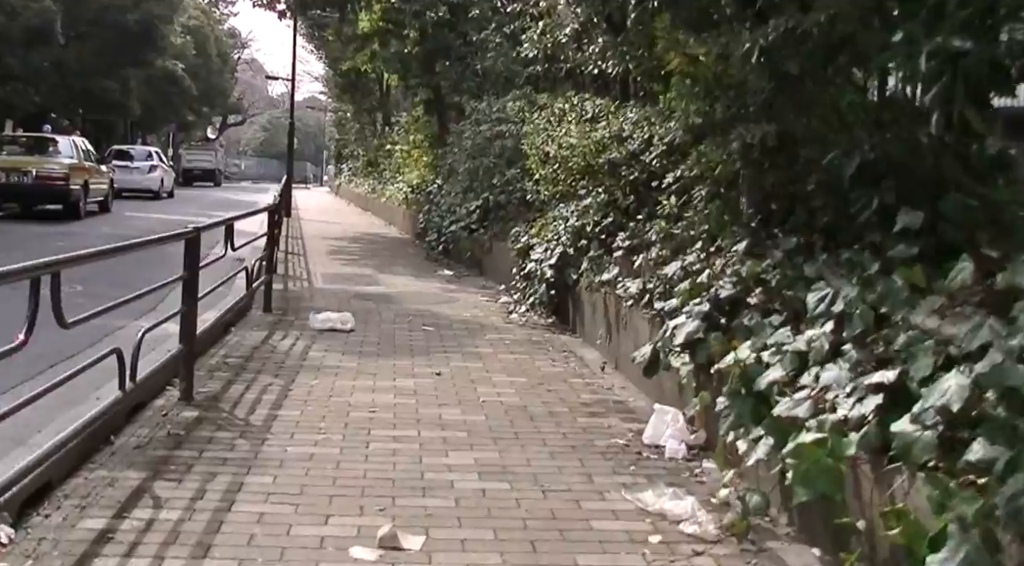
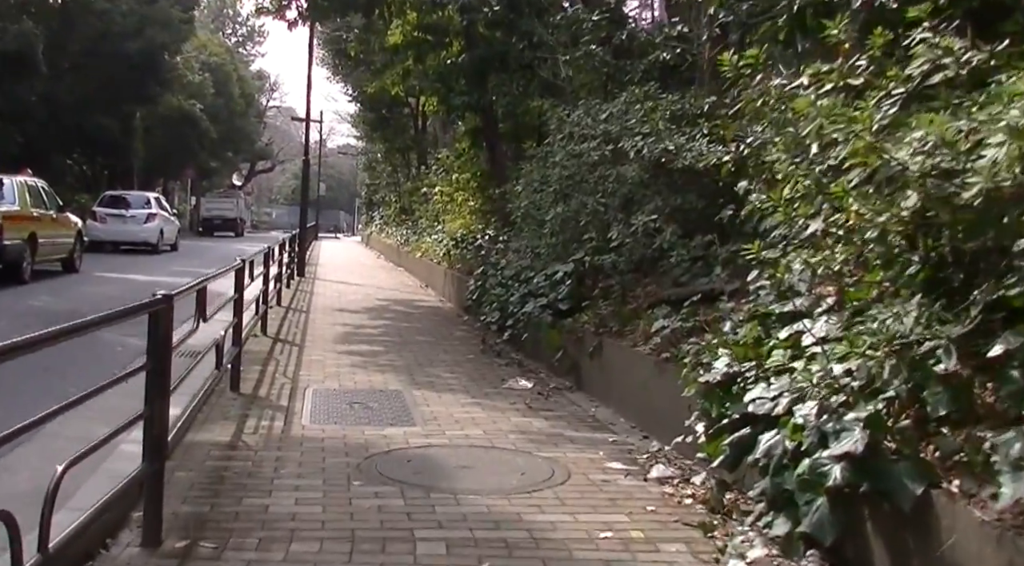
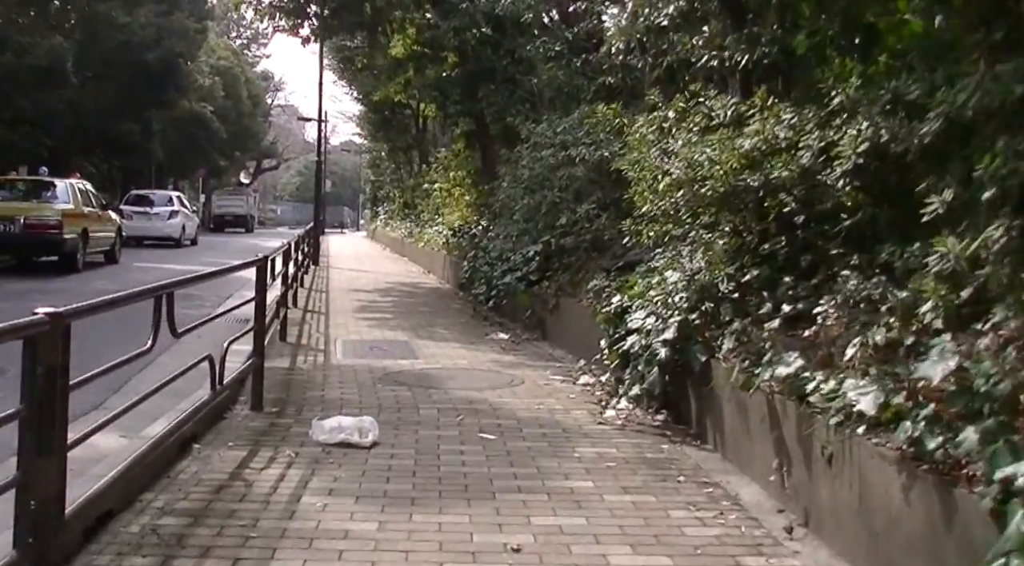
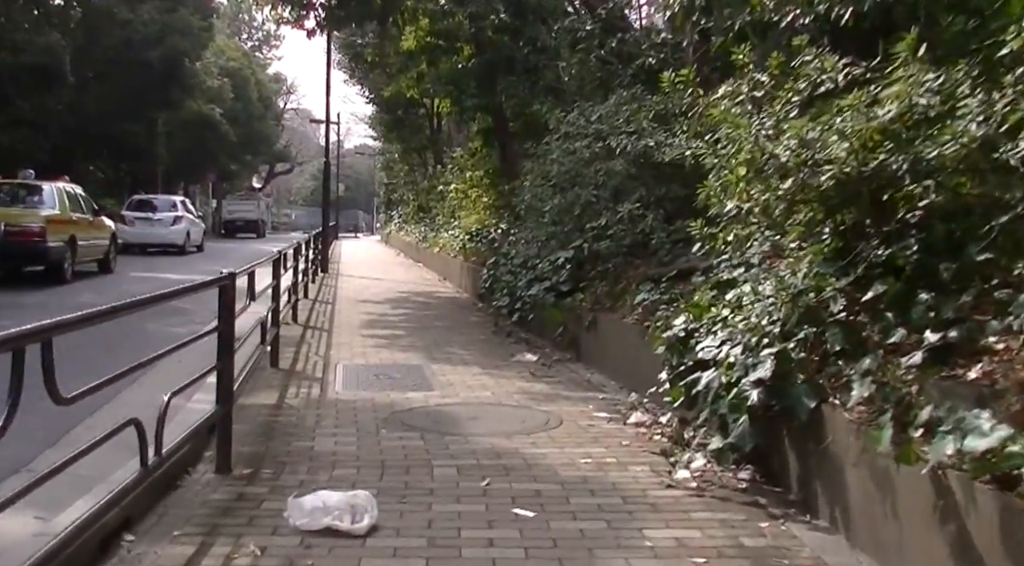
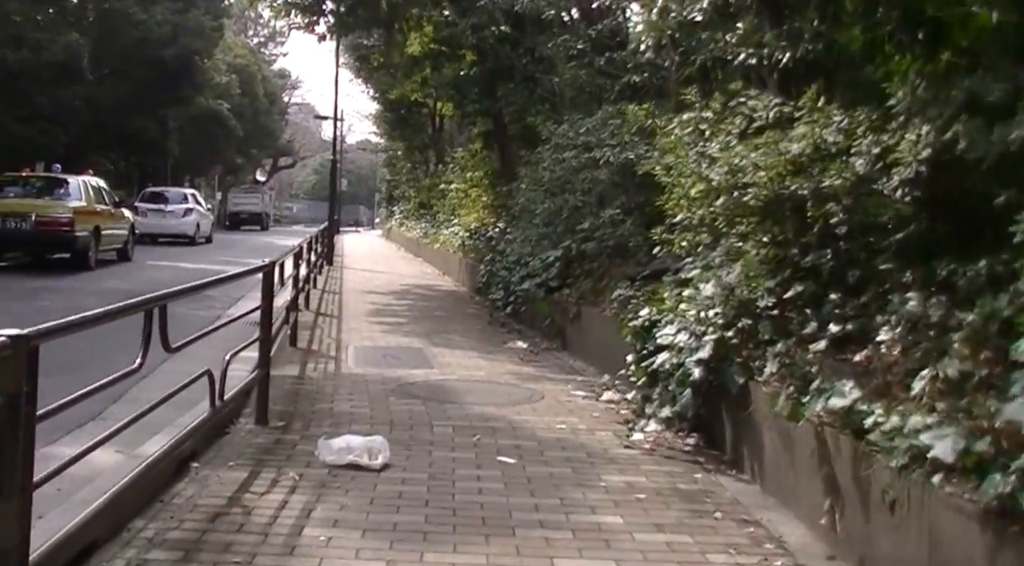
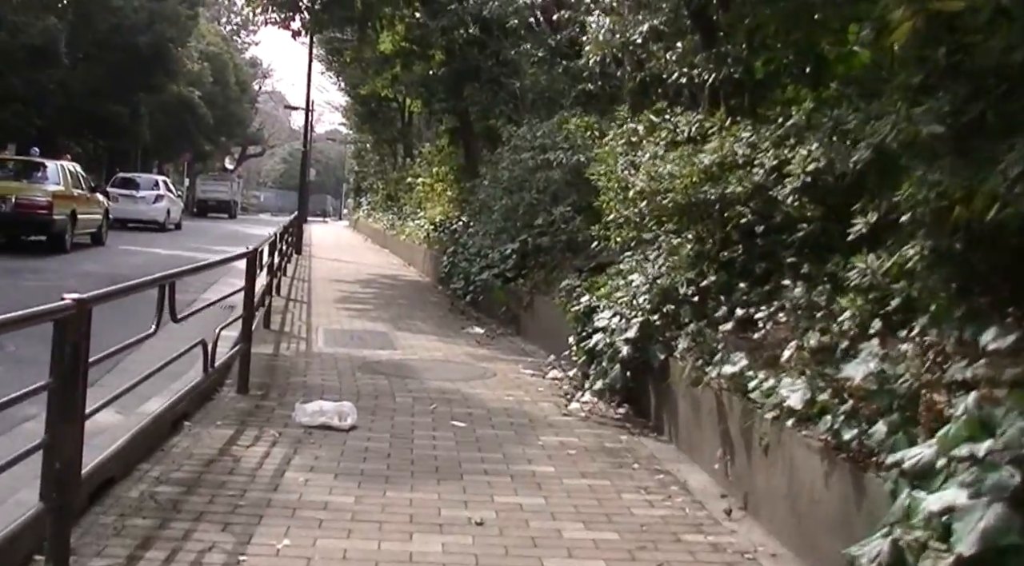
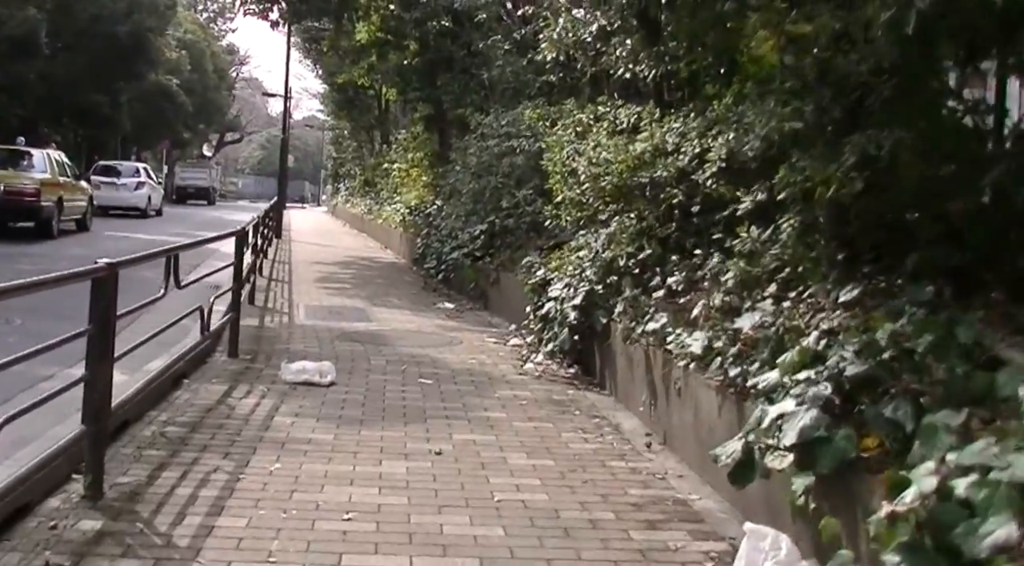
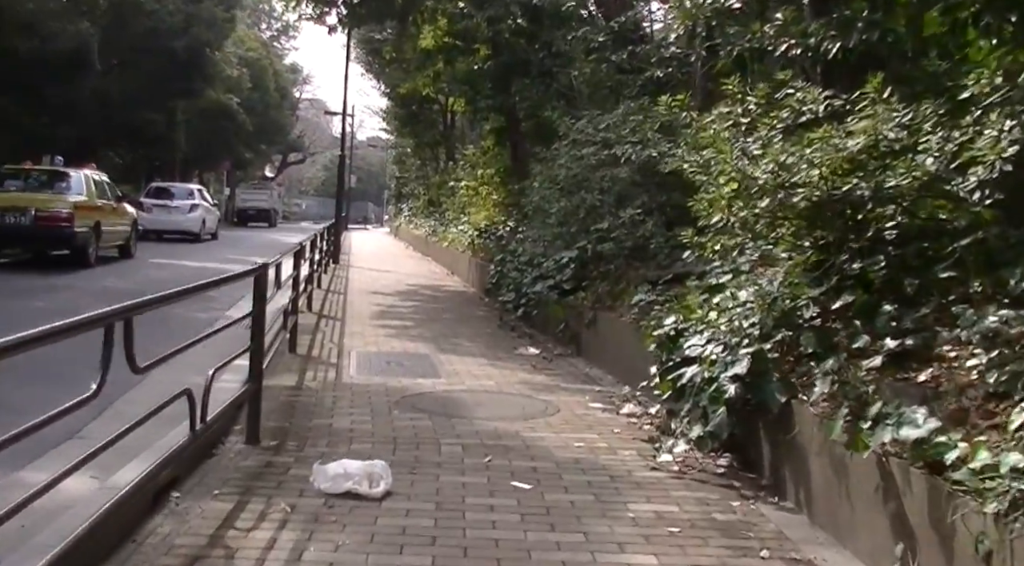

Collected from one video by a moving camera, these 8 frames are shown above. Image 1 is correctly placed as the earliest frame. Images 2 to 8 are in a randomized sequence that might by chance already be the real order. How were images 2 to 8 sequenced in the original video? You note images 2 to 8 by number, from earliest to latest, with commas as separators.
7, 6, 3, 5, 8, 4, 2
